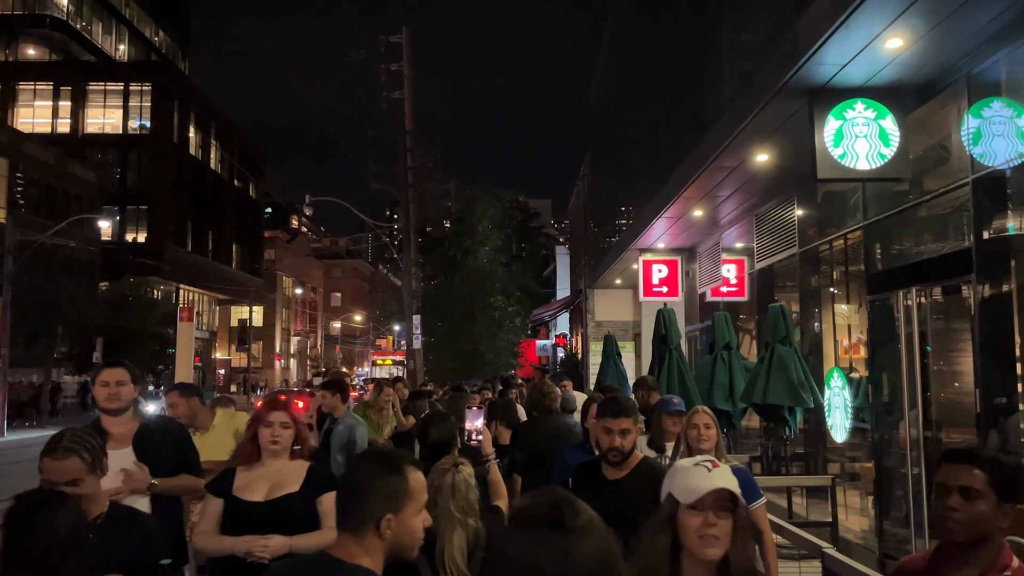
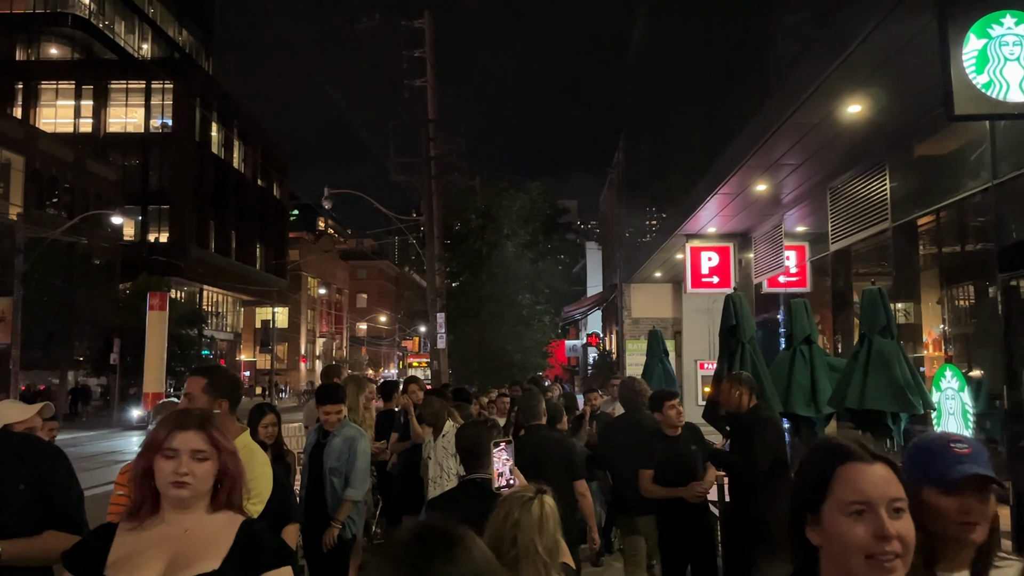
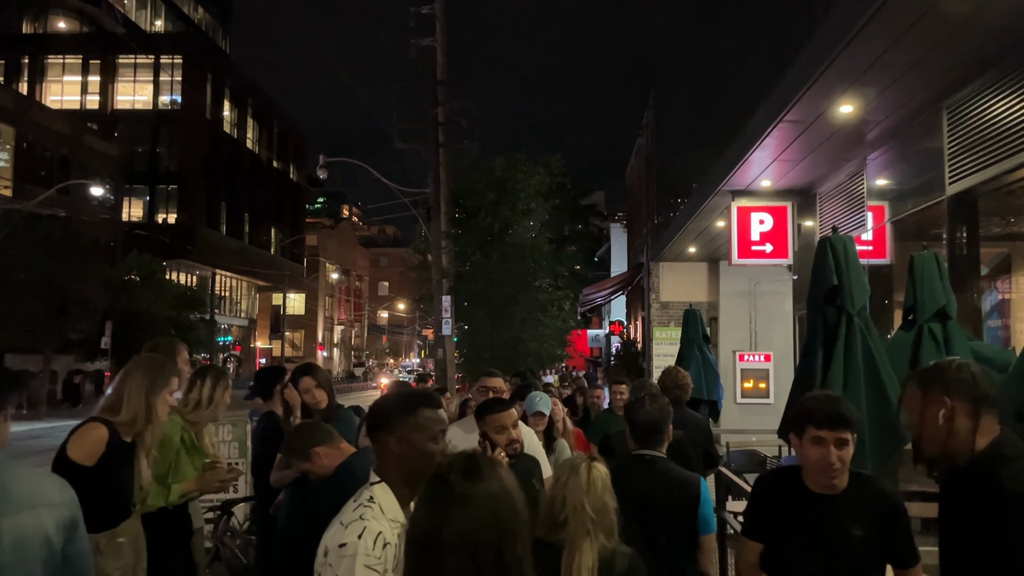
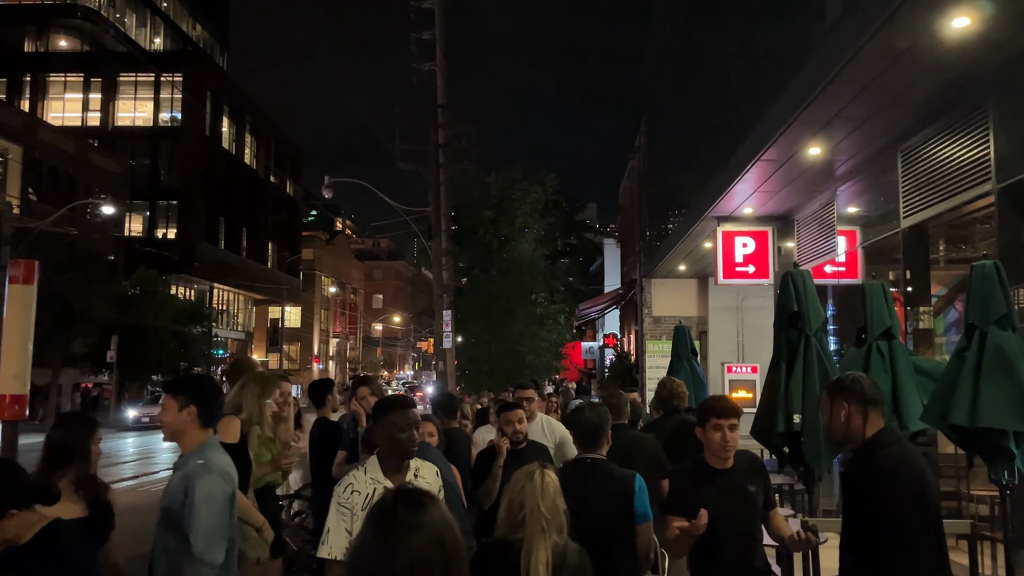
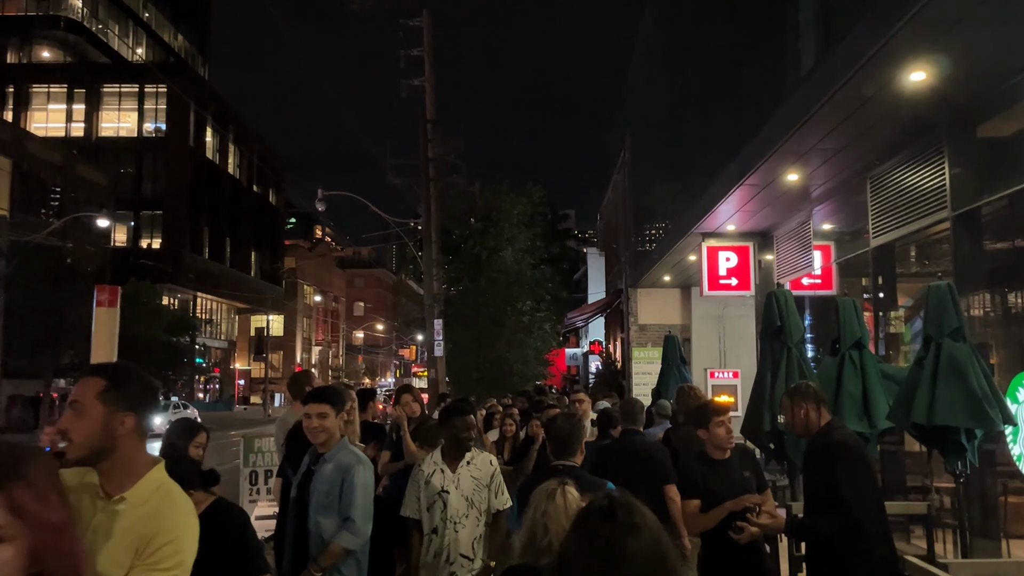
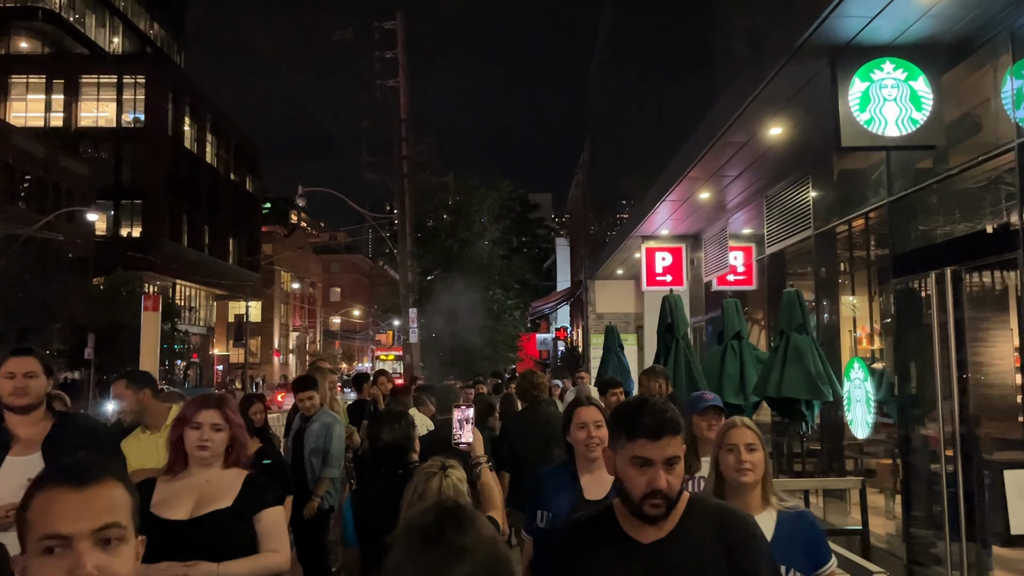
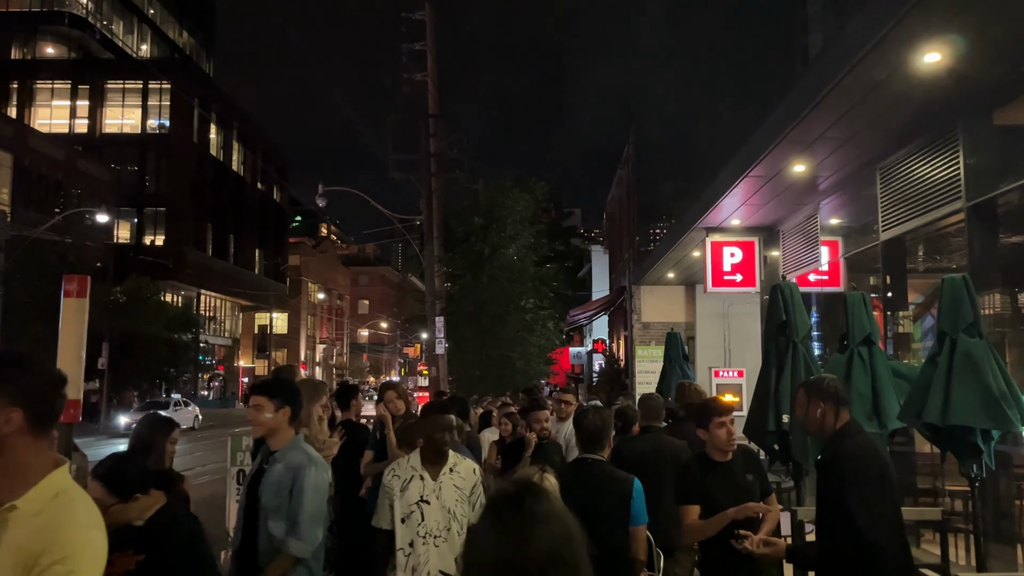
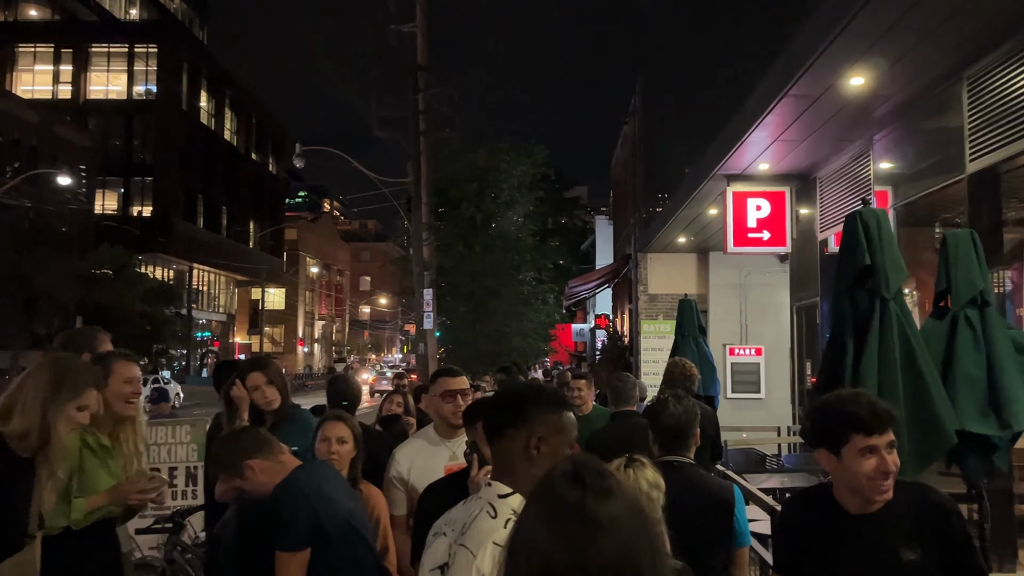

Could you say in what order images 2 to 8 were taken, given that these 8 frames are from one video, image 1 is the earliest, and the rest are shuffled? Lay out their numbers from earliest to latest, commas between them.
6, 2, 5, 7, 4, 3, 8
